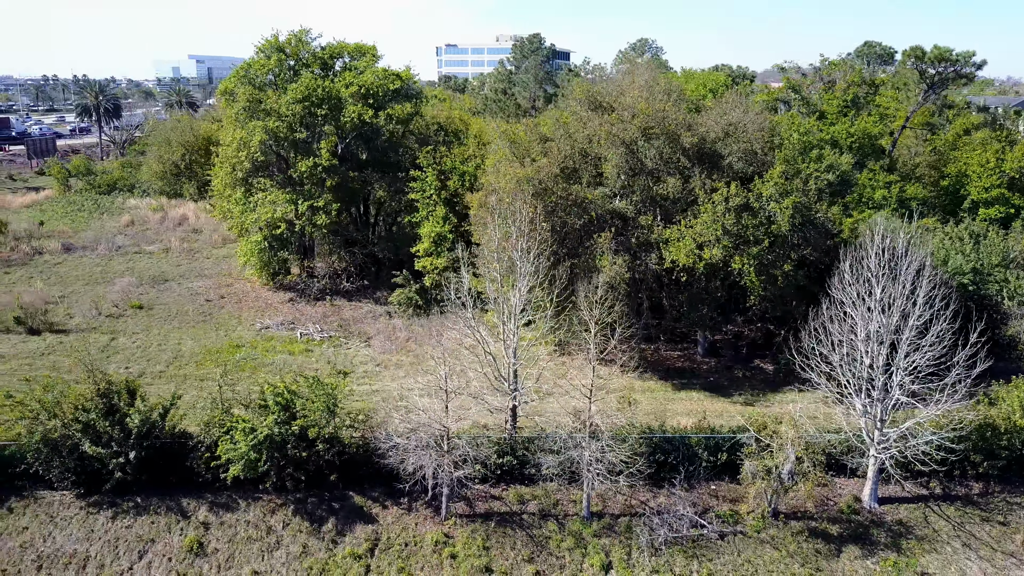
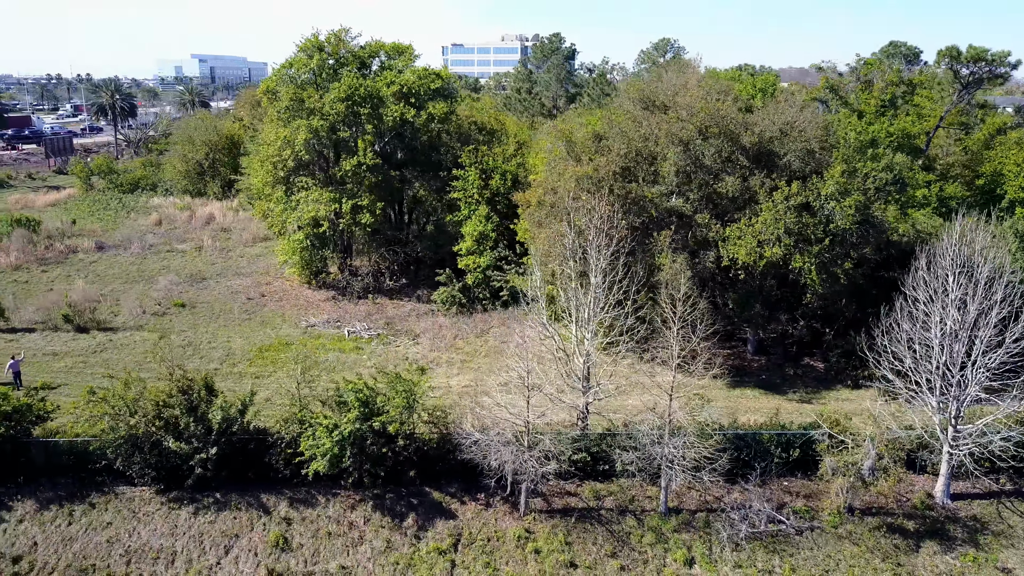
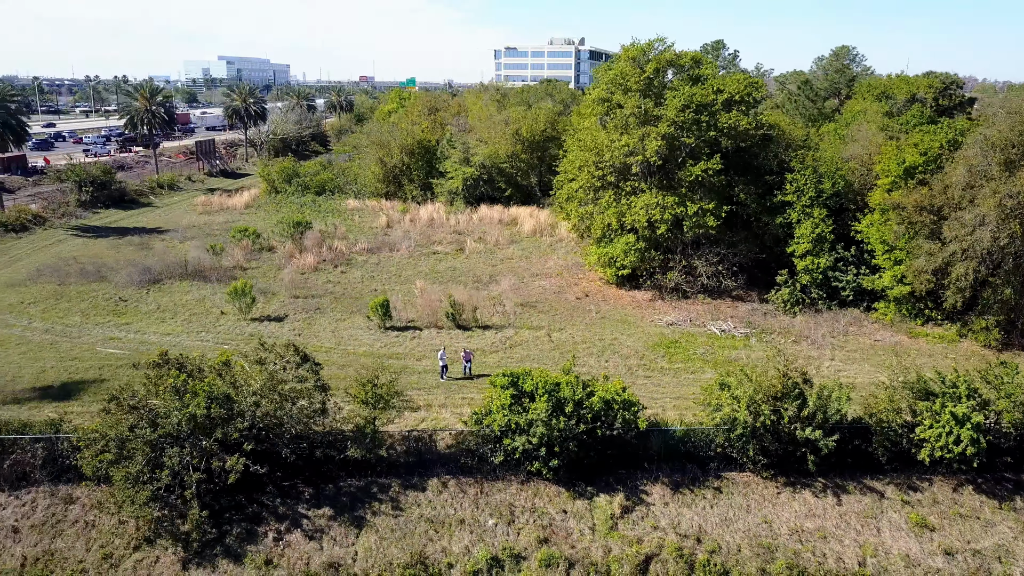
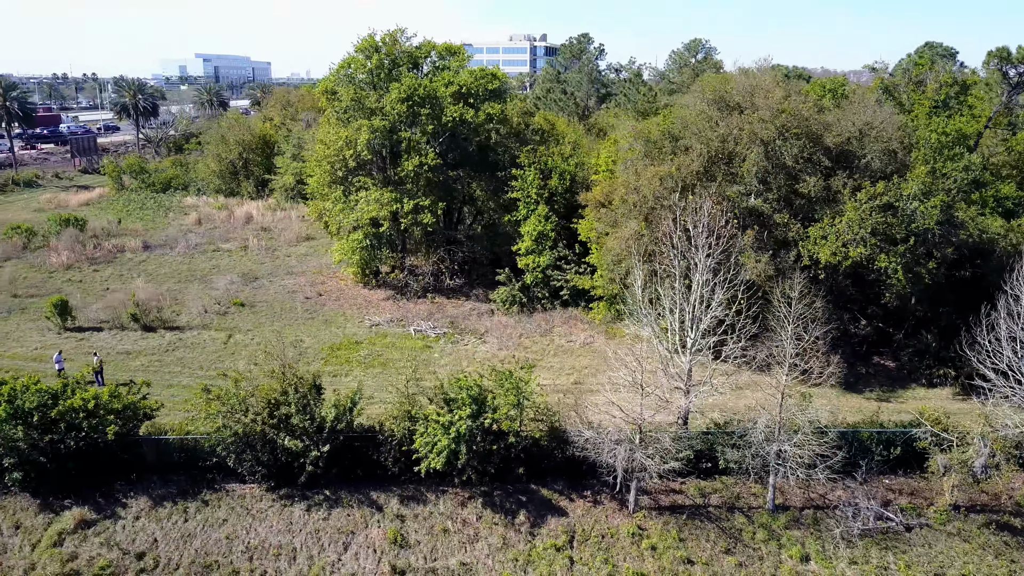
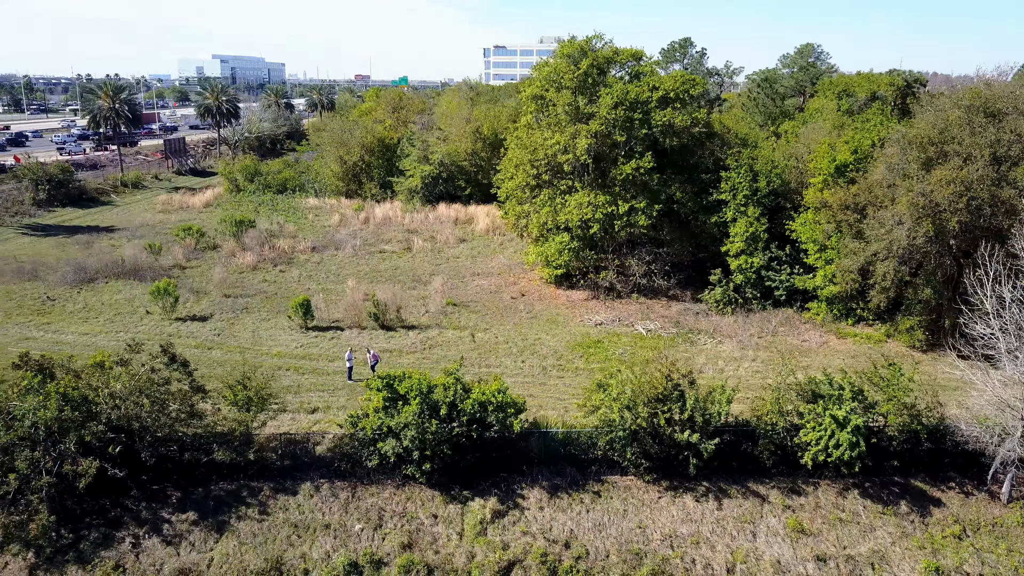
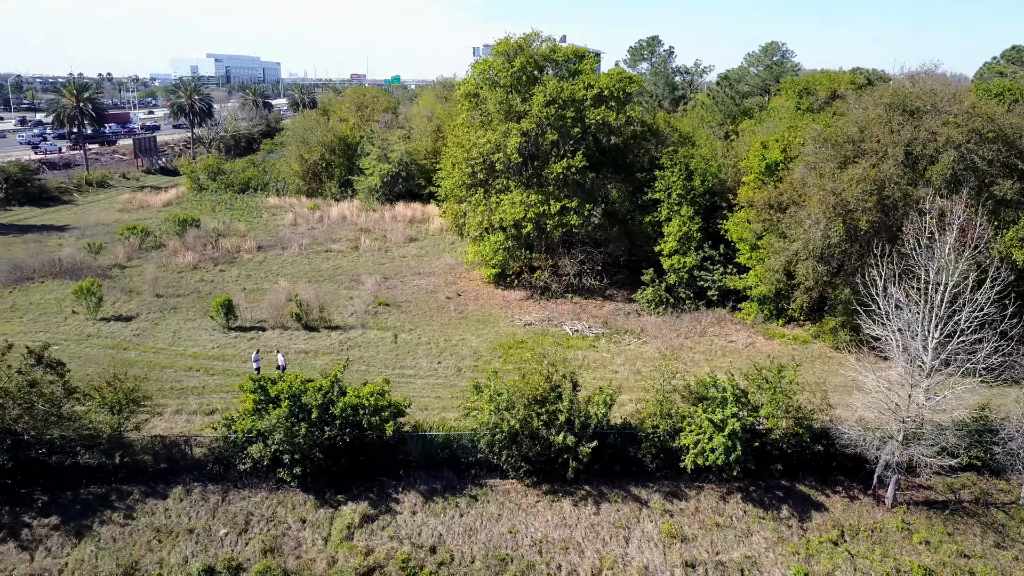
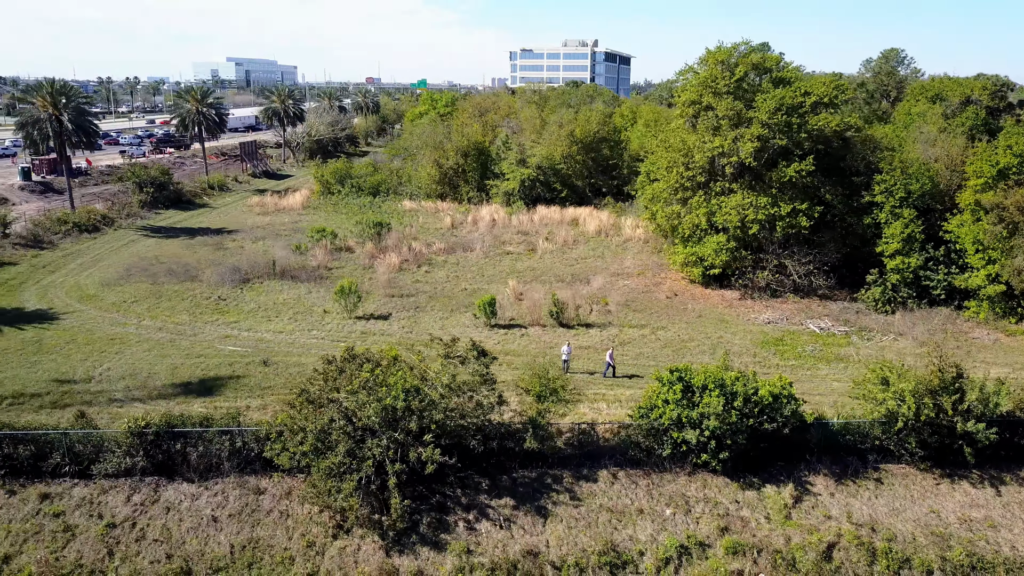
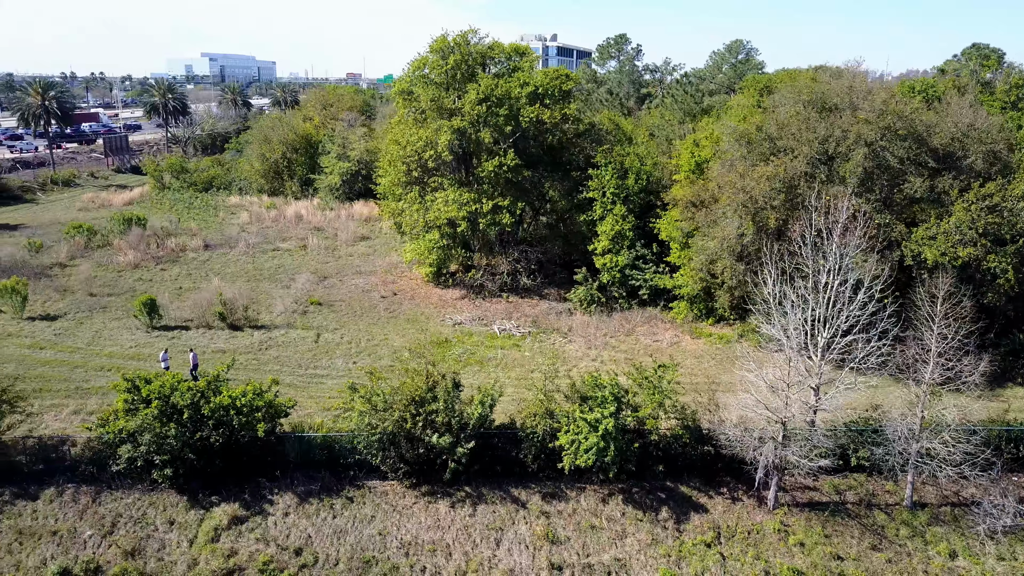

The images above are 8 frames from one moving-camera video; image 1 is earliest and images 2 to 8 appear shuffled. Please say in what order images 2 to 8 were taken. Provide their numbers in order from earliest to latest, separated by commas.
2, 4, 8, 6, 5, 3, 7
